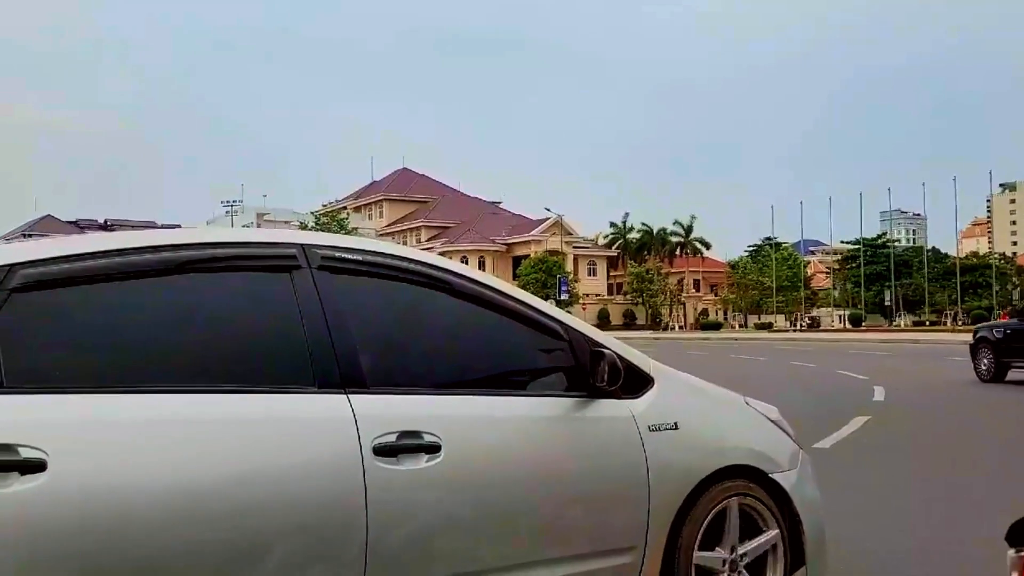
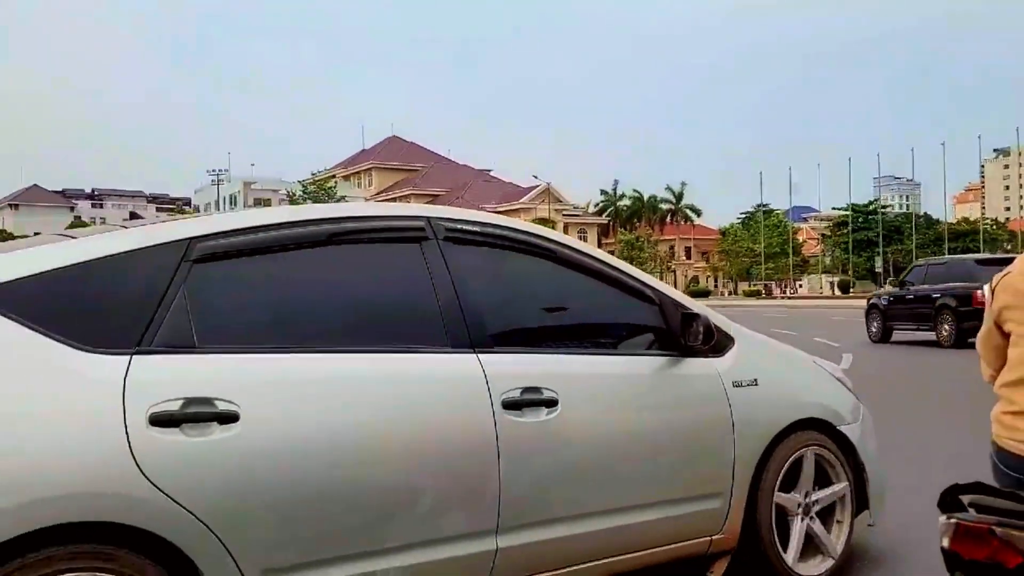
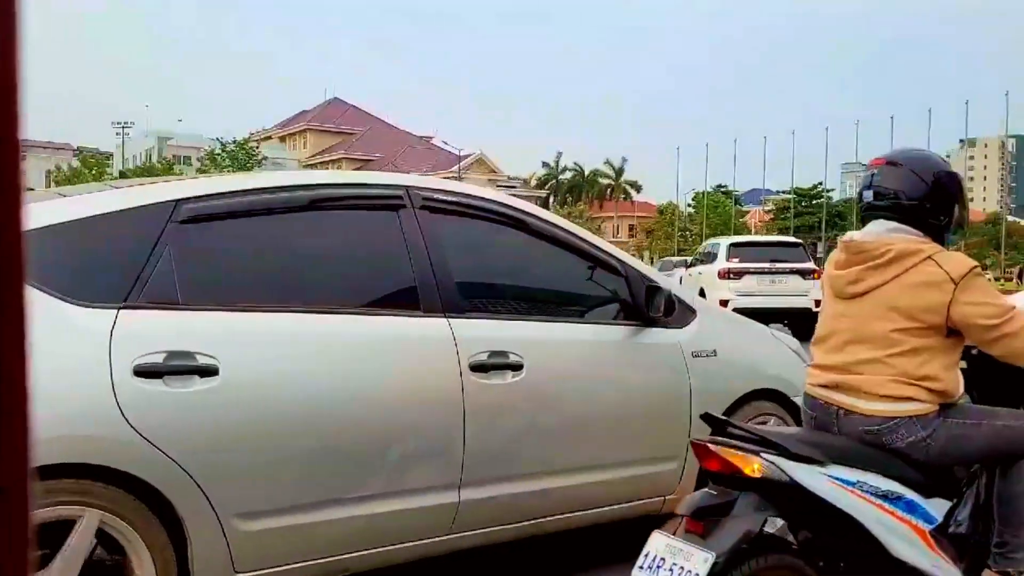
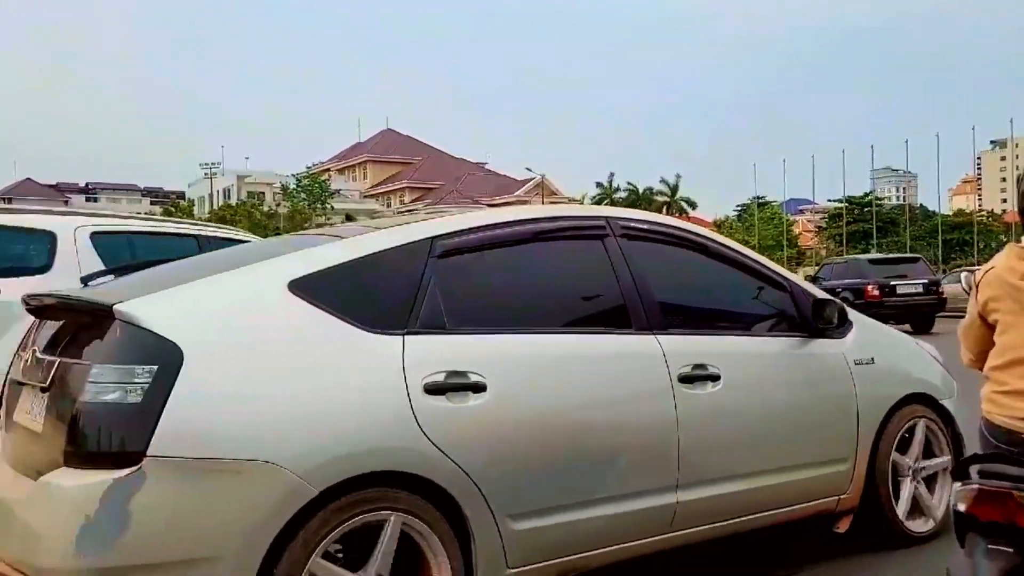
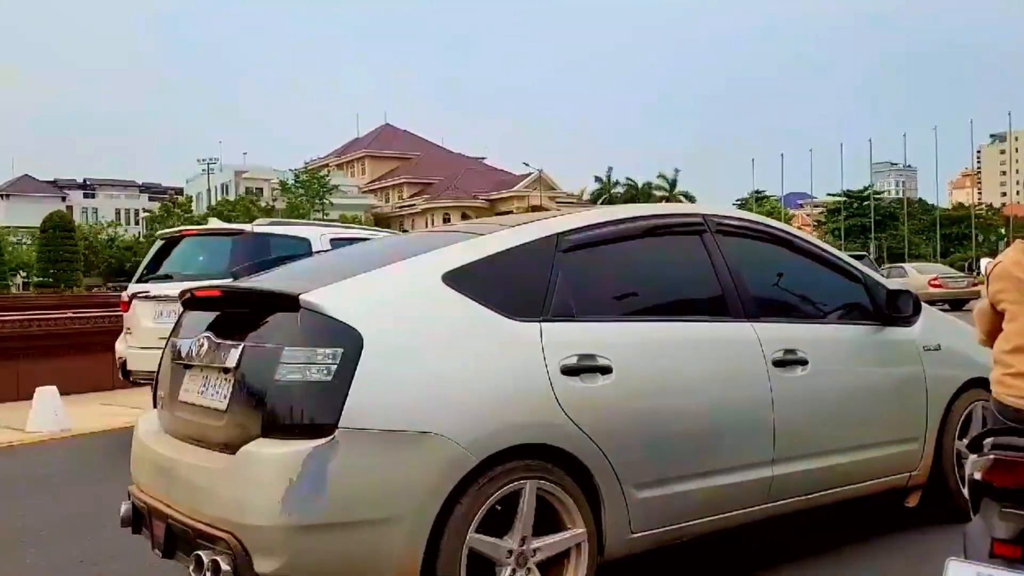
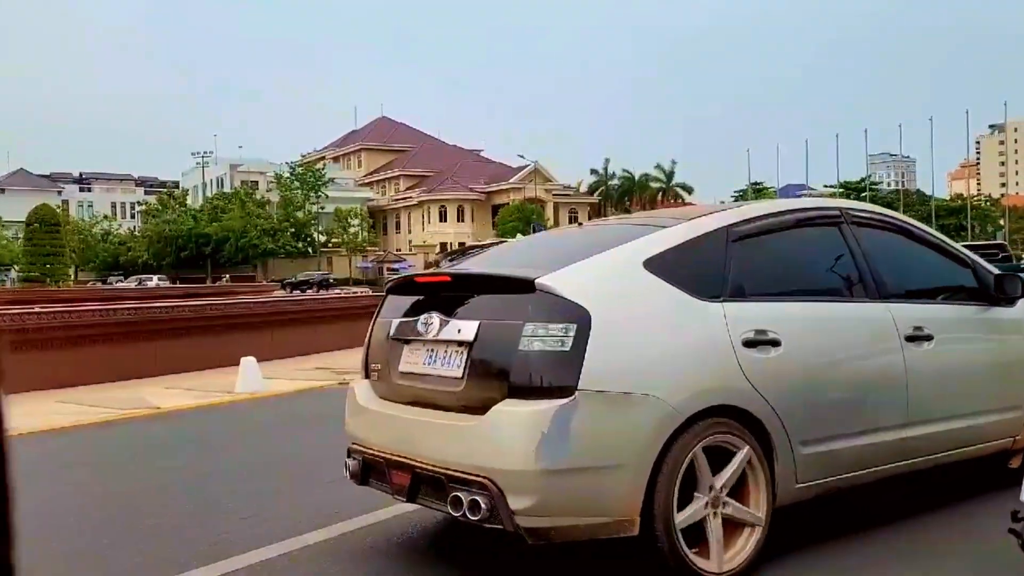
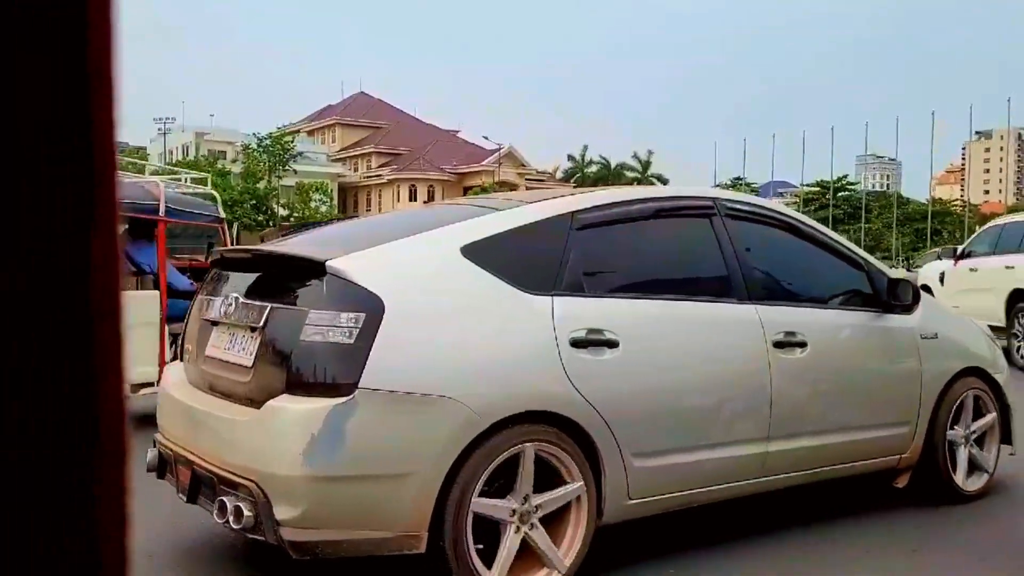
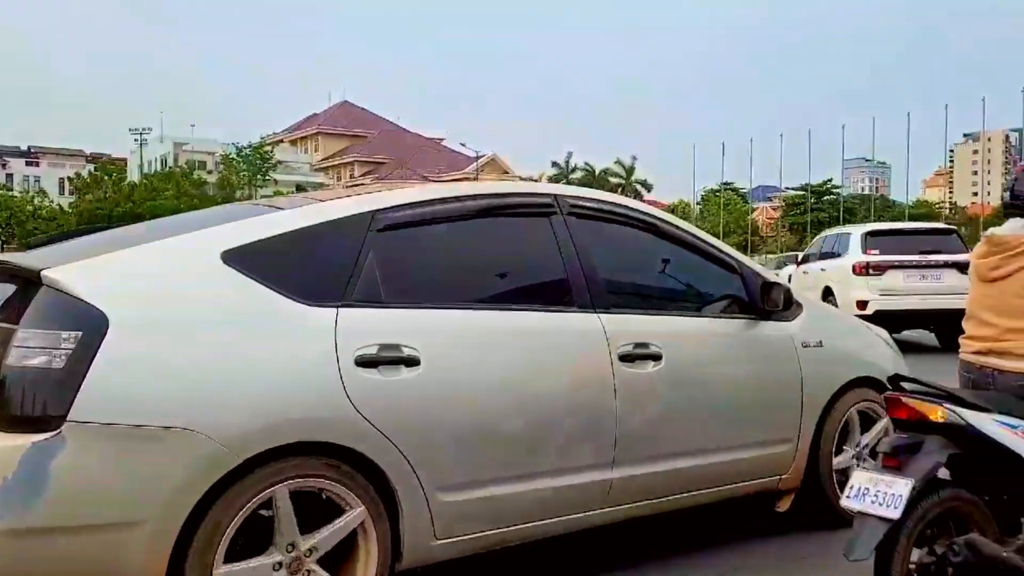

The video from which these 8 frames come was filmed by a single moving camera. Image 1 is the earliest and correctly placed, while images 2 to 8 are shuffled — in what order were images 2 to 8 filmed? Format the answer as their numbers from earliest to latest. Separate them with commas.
2, 4, 5, 6, 7, 8, 3
